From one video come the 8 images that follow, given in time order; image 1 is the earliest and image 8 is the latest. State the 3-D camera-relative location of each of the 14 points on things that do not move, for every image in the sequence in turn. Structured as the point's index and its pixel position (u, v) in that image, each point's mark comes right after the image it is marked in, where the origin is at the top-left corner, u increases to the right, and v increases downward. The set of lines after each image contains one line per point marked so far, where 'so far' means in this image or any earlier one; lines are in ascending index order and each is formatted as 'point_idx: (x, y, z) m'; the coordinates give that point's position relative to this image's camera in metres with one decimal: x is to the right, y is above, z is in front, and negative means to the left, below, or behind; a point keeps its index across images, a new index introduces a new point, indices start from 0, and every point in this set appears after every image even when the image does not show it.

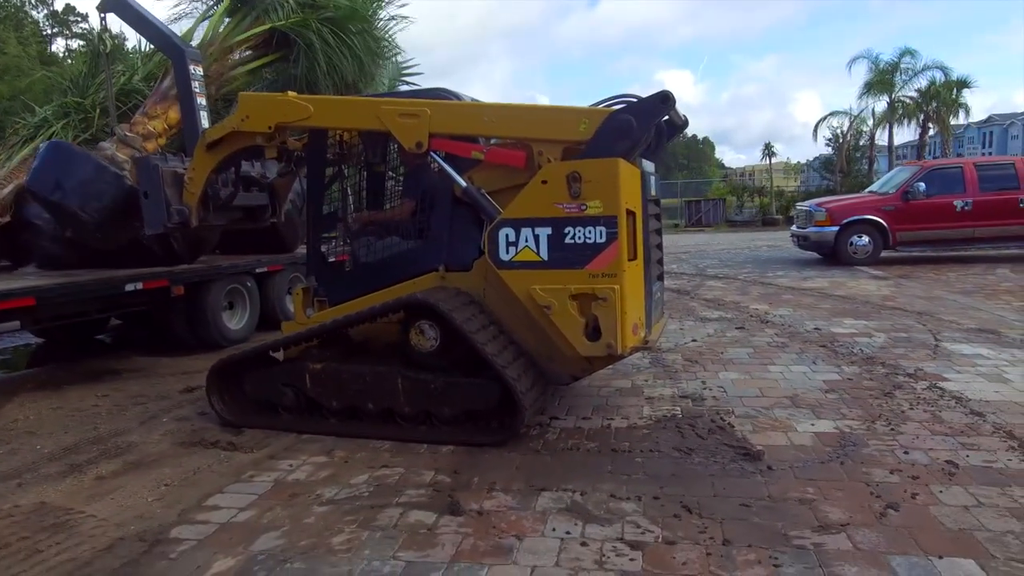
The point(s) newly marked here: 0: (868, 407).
0: (+2.6, -0.9, +5.2) m
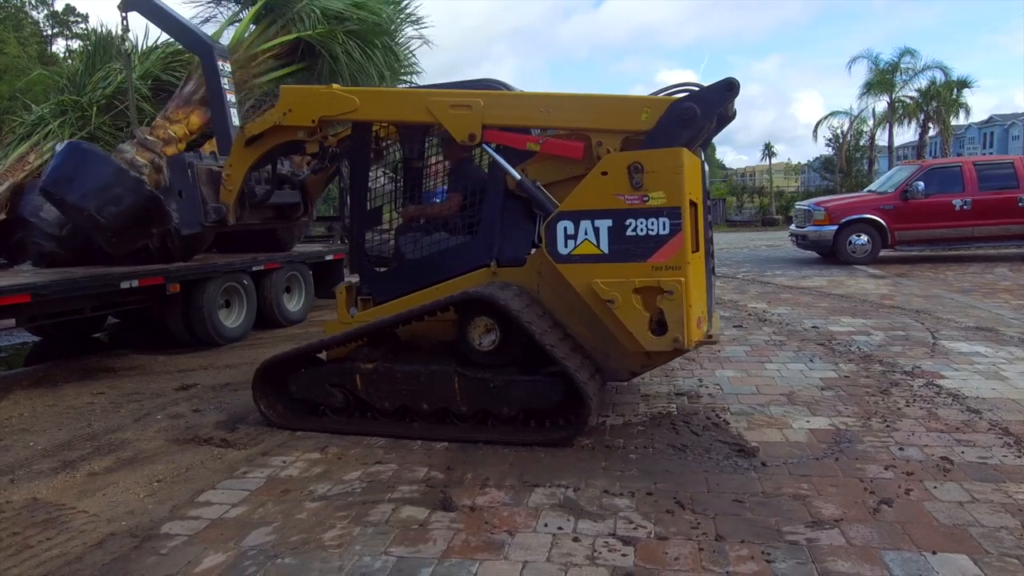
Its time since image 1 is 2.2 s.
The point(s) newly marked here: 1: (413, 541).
0: (+2.5, -0.8, +5.2) m
1: (-0.5, -1.2, +3.4) m
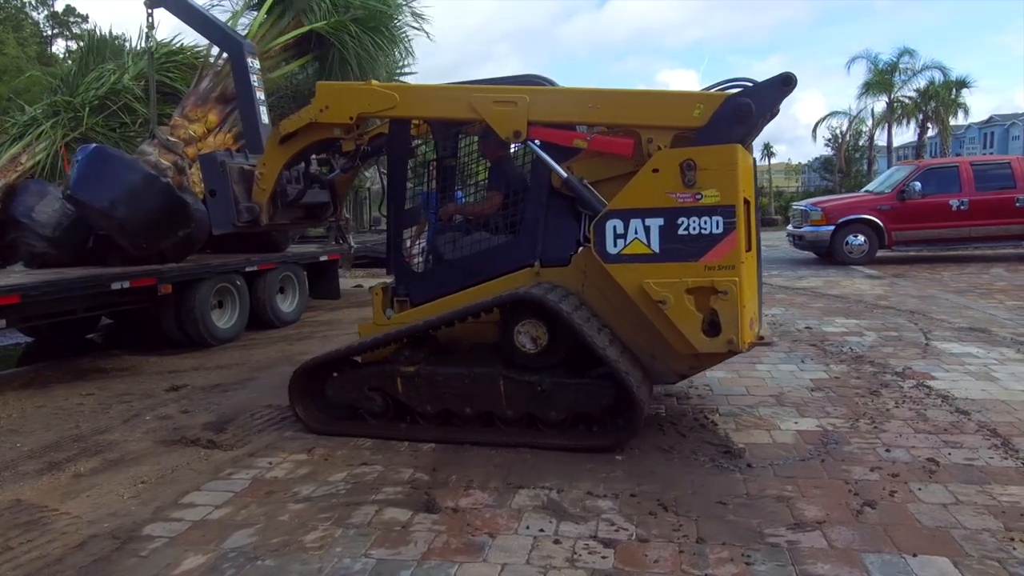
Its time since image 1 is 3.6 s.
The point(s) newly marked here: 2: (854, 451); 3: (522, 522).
0: (+2.4, -0.8, +5.2) m
1: (-0.6, -1.2, +3.4) m
2: (+2.0, -1.0, +4.3) m
3: (0.0, -1.1, +3.5) m
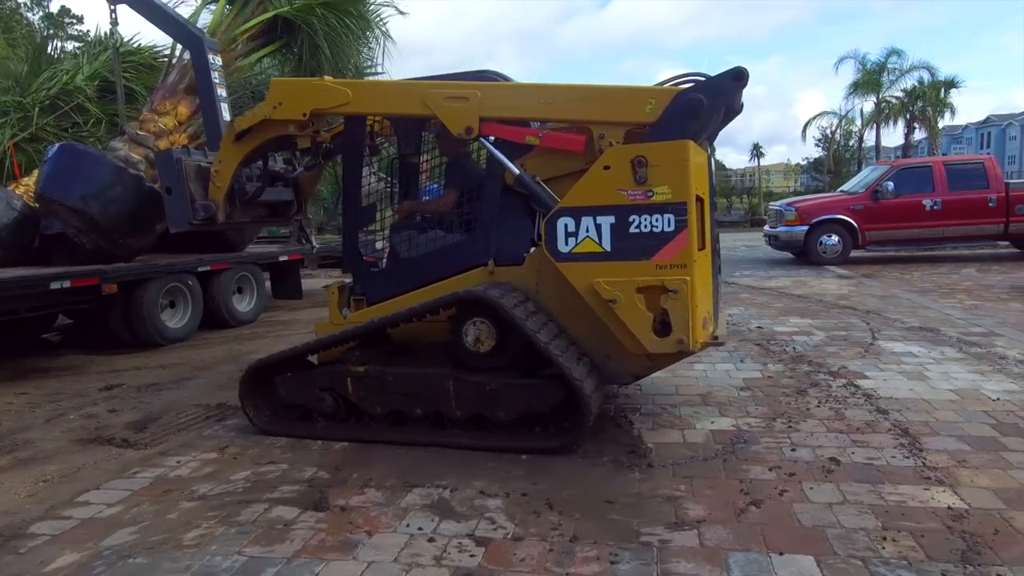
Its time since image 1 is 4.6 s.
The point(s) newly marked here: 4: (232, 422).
0: (+1.9, -0.8, +5.2) m
1: (-1.1, -1.2, +3.4) m
2: (+1.5, -1.0, +4.3) m
3: (-0.5, -1.1, +3.5) m
4: (-2.1, -1.0, +5.3) m
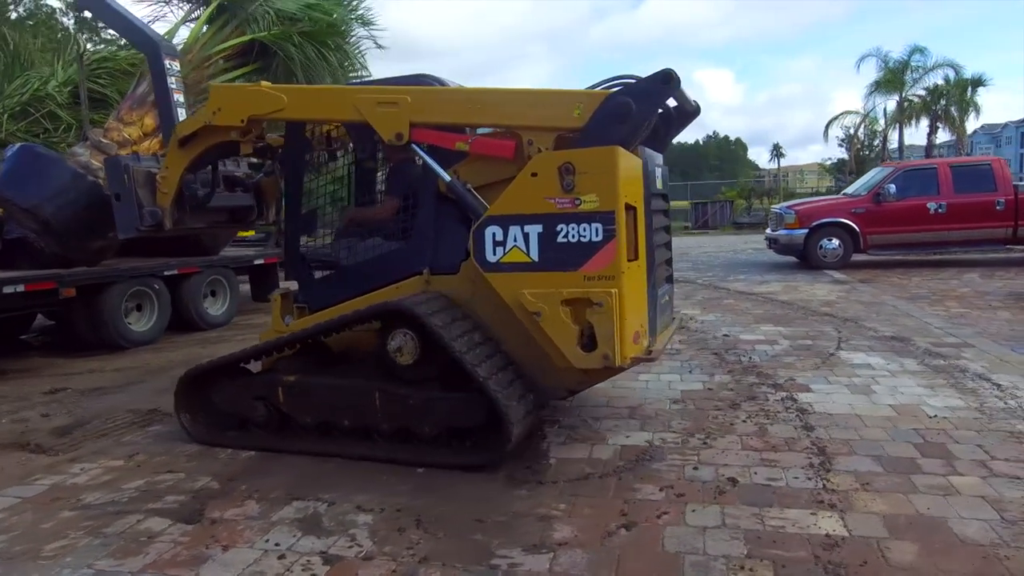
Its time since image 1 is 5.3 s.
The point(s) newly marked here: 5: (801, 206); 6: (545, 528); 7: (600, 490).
0: (+1.3, -0.9, +5.0) m
1: (-1.8, -1.2, +3.4) m
2: (+0.8, -1.0, +4.2) m
3: (-1.2, -1.2, +3.5) m
4: (-2.6, -1.0, +5.3) m
5: (+5.5, +1.5, +13.7) m
6: (+0.2, -1.1, +3.5) m
7: (+0.5, -1.1, +3.9) m
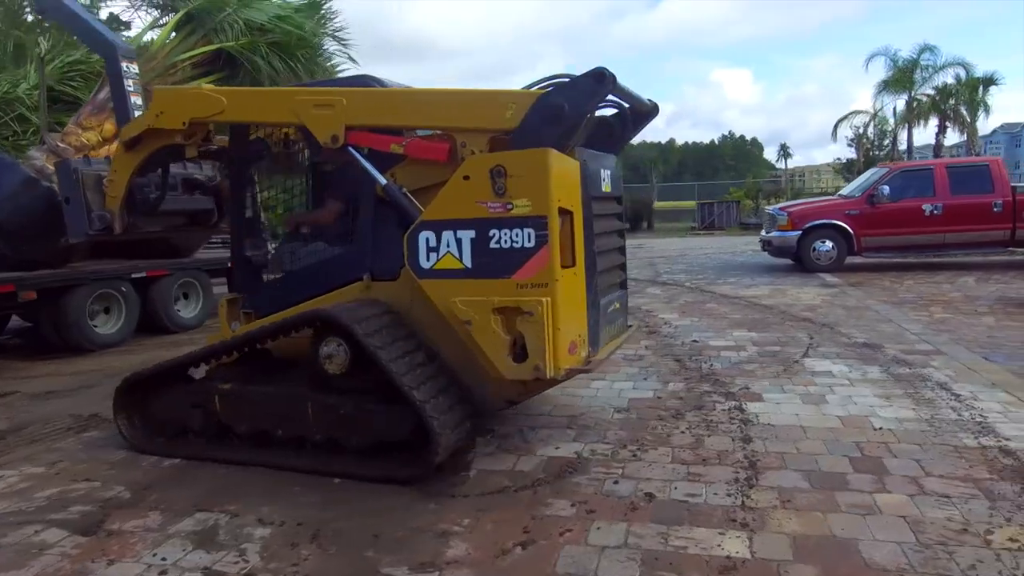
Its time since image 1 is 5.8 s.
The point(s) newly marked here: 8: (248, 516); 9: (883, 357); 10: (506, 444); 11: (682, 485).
0: (+0.9, -1.0, +4.9) m
1: (-2.3, -1.3, +3.3) m
2: (+0.4, -1.1, +4.0) m
3: (-1.7, -1.2, +3.4) m
4: (-3.1, -1.1, +5.3) m
5: (+5.2, +1.5, +13.4) m
6: (-0.3, -1.2, +3.4) m
7: (0.0, -1.1, +3.8) m
8: (-1.4, -1.2, +3.7) m
9: (+3.4, -0.6, +6.7) m
10: (0.0, -1.0, +4.7) m
11: (+0.9, -1.1, +3.9) m
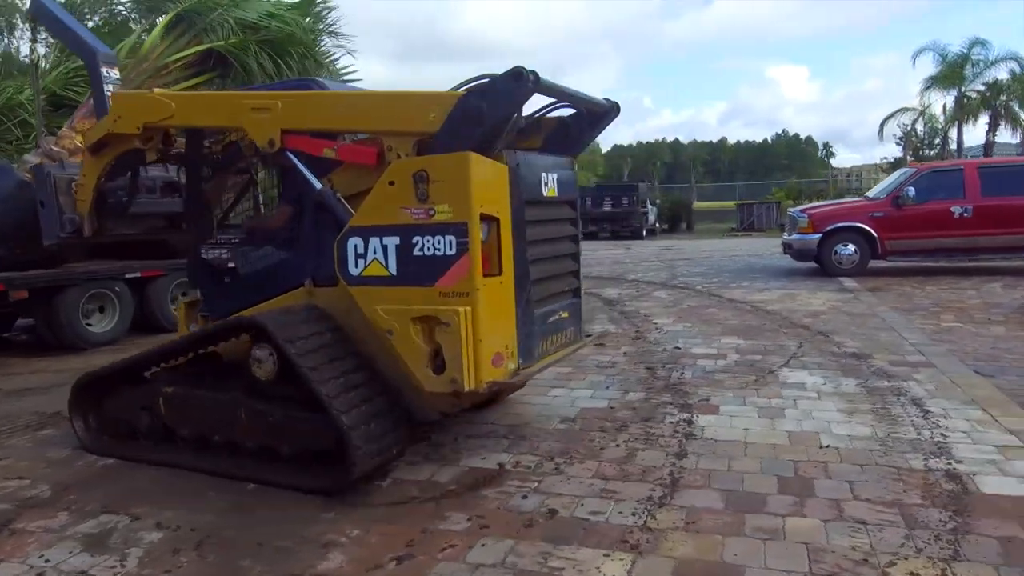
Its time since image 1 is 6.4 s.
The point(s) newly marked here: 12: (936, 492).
0: (+0.4, -1.0, +4.7) m
1: (-2.8, -1.3, +3.4) m
2: (-0.1, -1.1, +3.9) m
3: (-2.2, -1.2, +3.4) m
4: (-3.5, -1.1, +5.4) m
5: (+5.4, +1.4, +12.9) m
6: (-0.9, -1.2, +3.3) m
7: (-0.5, -1.2, +3.7) m
8: (-1.9, -1.2, +3.7) m
9: (+3.1, -0.7, +6.3) m
10: (-0.5, -1.0, +4.6) m
11: (+0.4, -1.1, +3.8) m
12: (+2.2, -1.1, +3.7) m
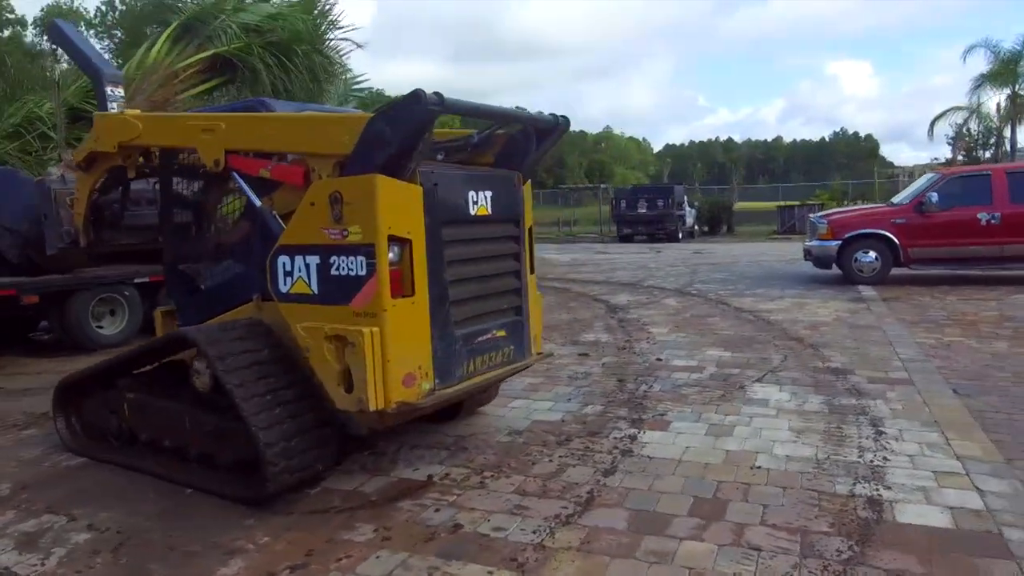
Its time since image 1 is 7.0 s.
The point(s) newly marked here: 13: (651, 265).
0: (0.0, -1.1, +4.8) m
1: (-3.3, -1.4, +3.7) m
2: (-0.6, -1.2, +4.0) m
3: (-2.7, -1.3, +3.7) m
4: (-3.8, -1.1, +5.8) m
5: (+5.6, +1.3, +12.6) m
6: (-1.4, -1.3, +3.5) m
7: (-1.0, -1.3, +3.8) m
8: (-2.3, -1.3, +4.0) m
9: (+2.8, -0.8, +6.2) m
10: (-0.9, -1.1, +4.7) m
11: (-0.1, -1.2, +3.9) m
12: (+1.7, -1.2, +3.7) m
13: (+3.3, +0.6, +17.4) m
